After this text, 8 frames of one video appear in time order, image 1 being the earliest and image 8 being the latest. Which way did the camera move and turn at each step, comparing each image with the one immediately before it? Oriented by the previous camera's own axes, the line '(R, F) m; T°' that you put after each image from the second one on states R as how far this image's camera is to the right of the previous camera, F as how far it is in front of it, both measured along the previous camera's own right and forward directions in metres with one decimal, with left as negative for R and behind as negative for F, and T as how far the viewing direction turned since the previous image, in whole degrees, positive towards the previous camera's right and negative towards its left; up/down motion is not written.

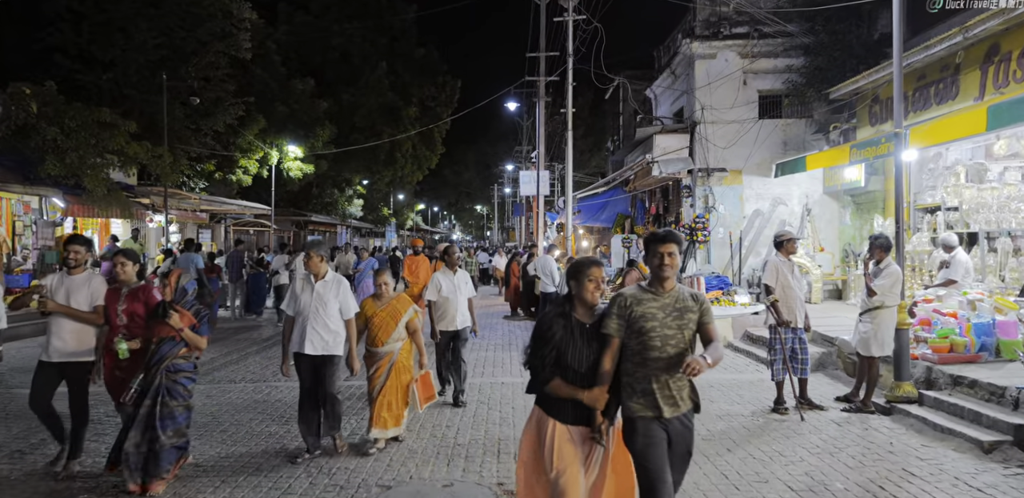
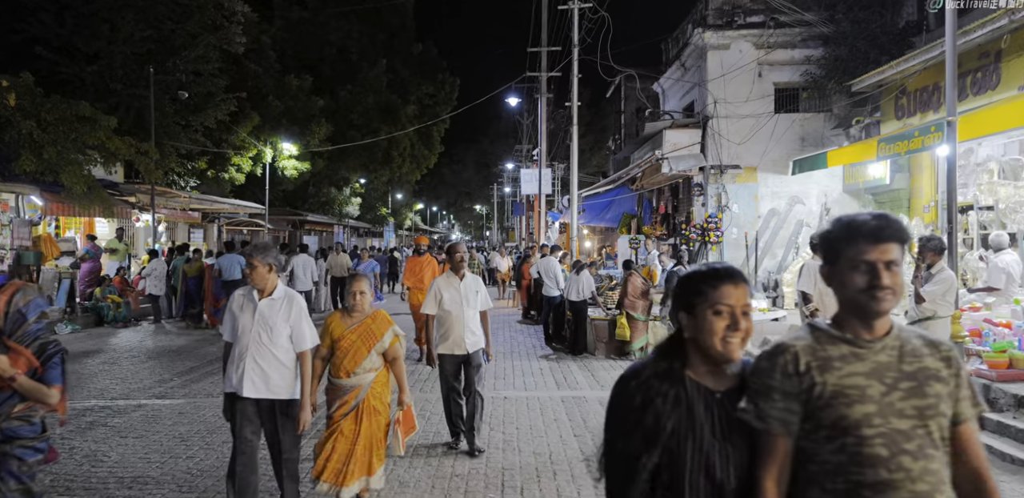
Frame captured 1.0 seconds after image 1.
(-0.1, +0.8) m; 0°
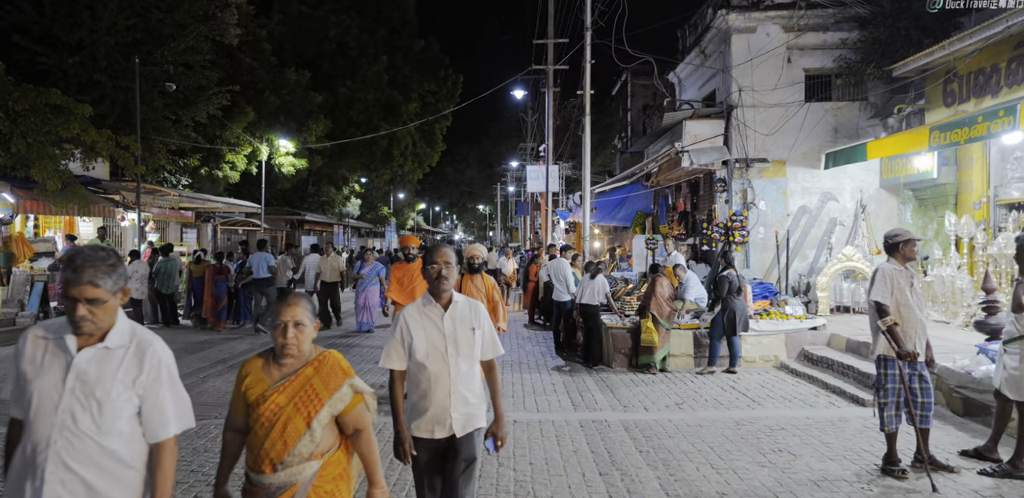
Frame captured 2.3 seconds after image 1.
(-0.1, +1.2) m; 0°
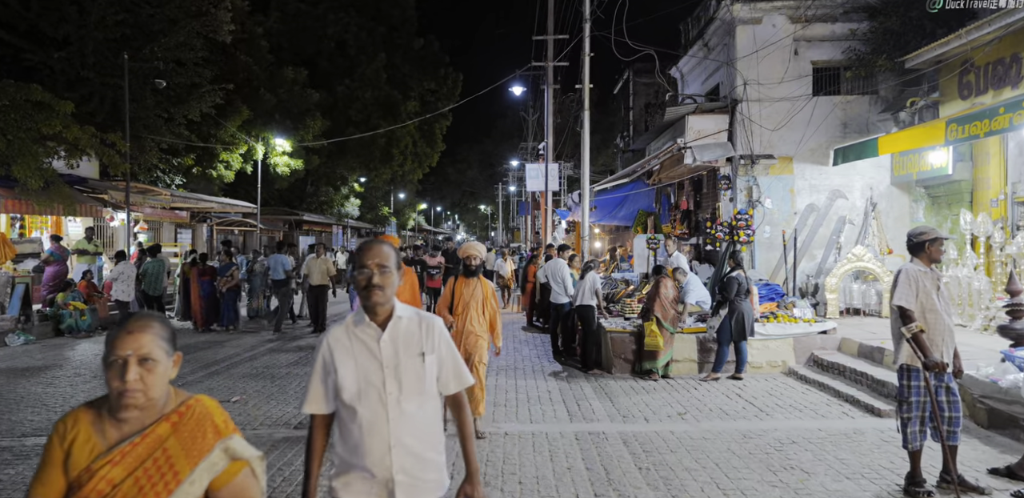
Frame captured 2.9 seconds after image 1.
(+0.1, +0.5) m; 0°
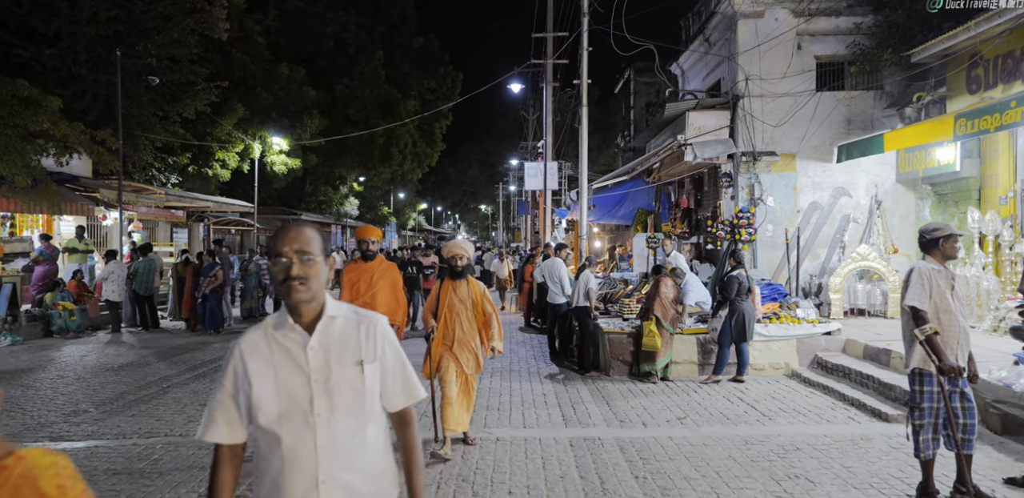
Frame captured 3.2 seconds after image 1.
(+0.1, +0.3) m; 0°
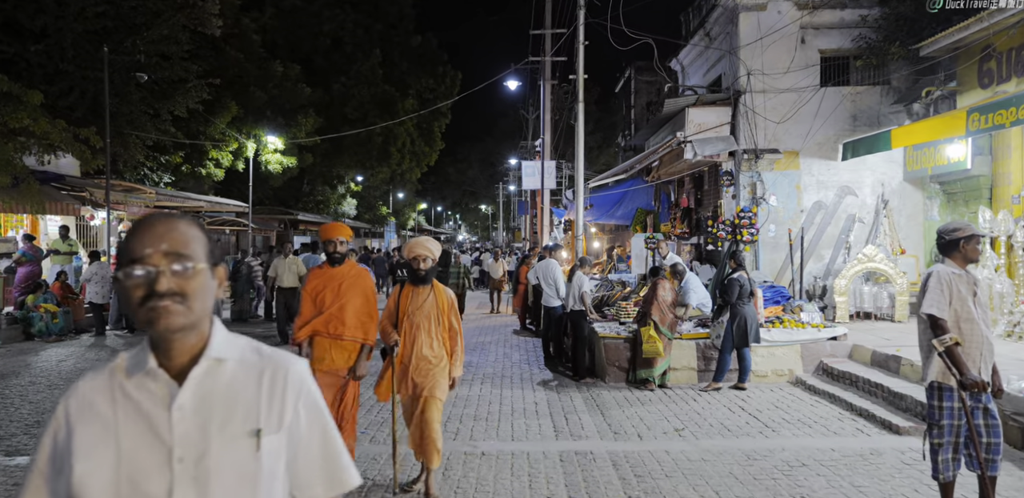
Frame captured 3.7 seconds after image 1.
(+0.1, +0.4) m; 0°
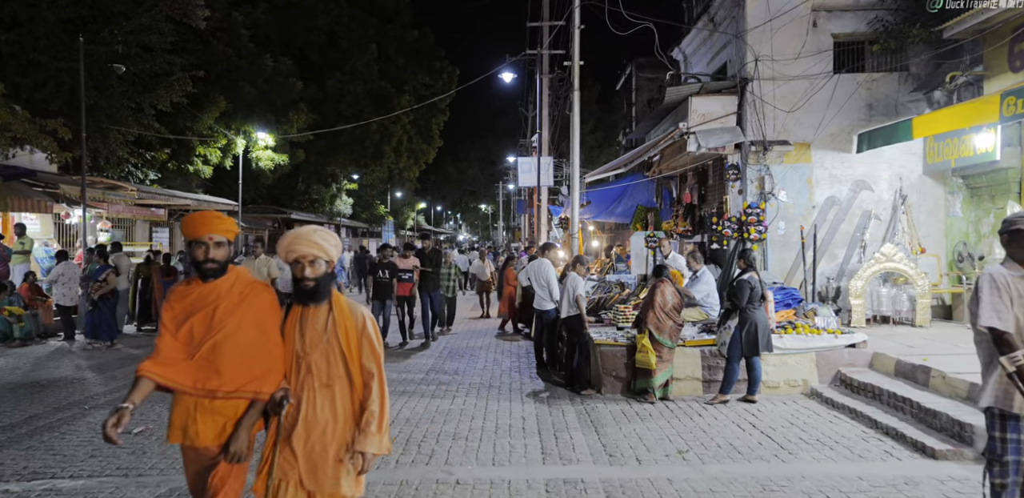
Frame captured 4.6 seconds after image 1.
(+0.2, +0.8) m; 0°
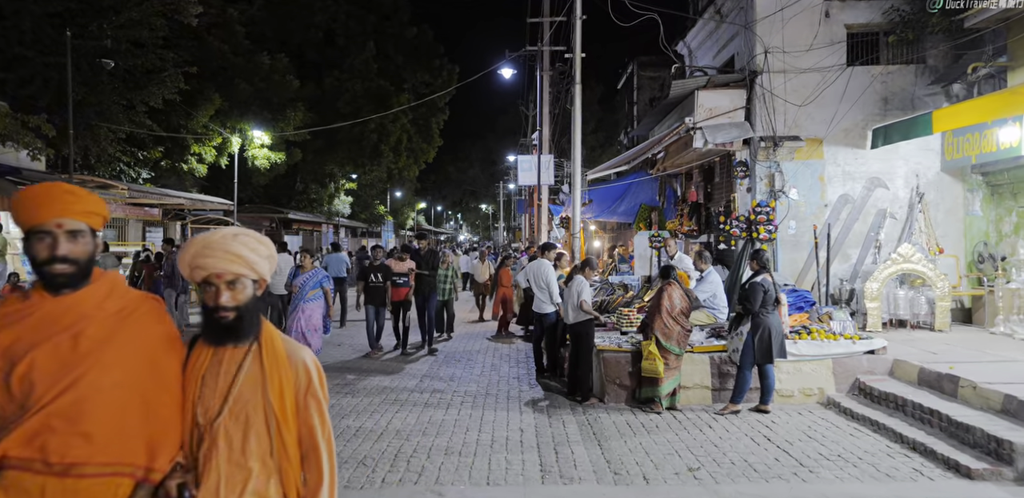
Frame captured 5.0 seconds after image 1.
(0.0, +0.5) m; 0°
